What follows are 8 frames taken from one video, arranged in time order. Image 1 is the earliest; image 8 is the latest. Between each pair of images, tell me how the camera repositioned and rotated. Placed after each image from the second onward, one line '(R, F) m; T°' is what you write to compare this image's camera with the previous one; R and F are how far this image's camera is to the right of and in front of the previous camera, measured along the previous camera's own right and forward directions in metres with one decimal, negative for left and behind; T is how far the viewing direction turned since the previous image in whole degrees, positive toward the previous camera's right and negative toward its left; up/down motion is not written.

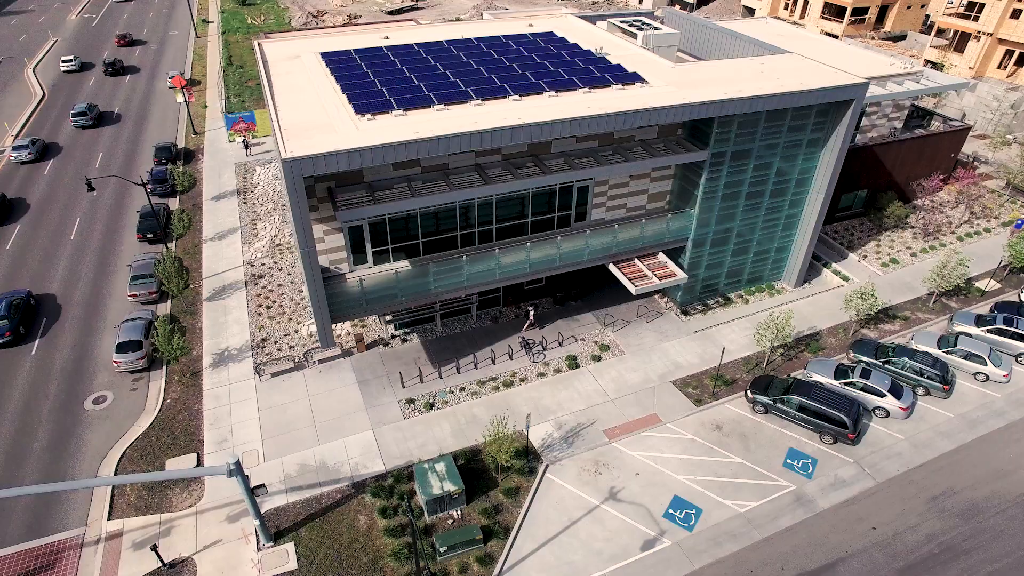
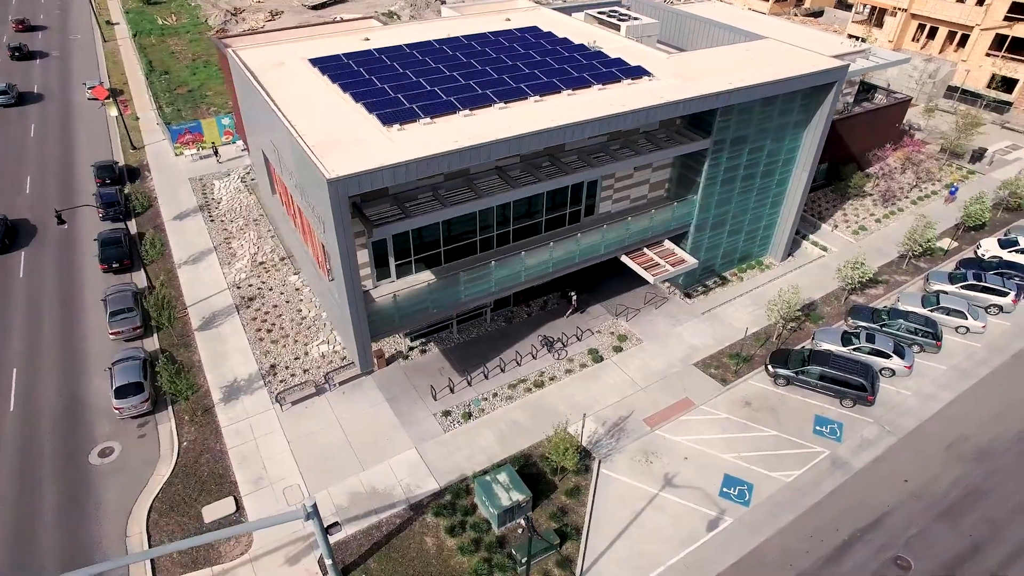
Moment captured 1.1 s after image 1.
(-3.7, +0.4) m; +7°
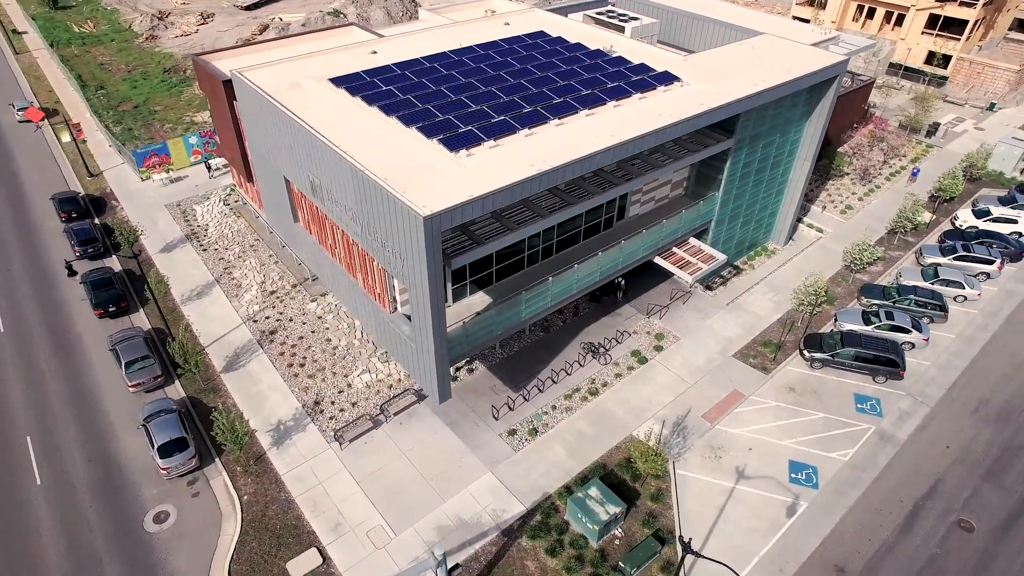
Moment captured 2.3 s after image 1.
(-4.4, +0.3) m; +6°
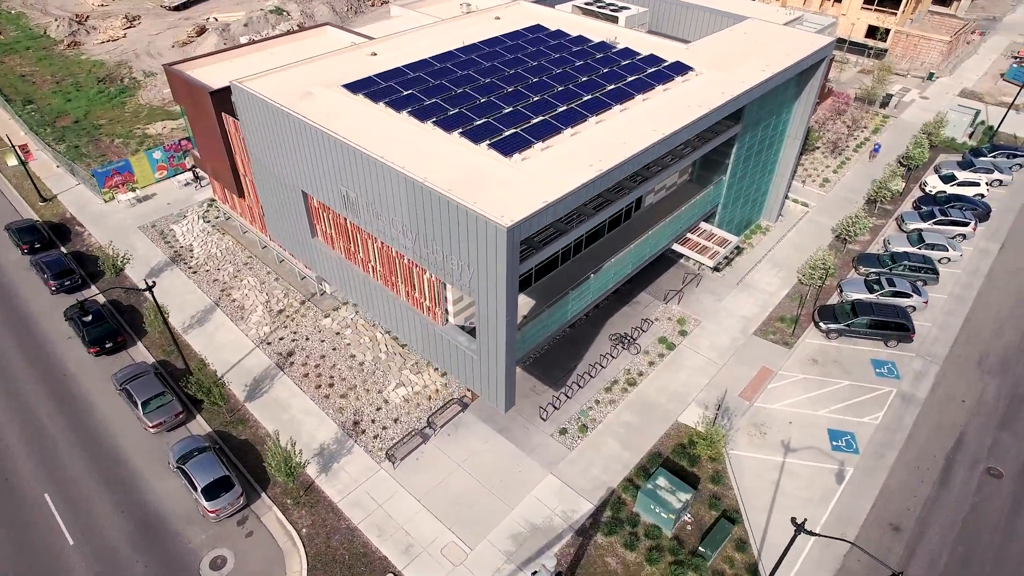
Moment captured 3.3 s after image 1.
(-3.7, +0.4) m; +6°
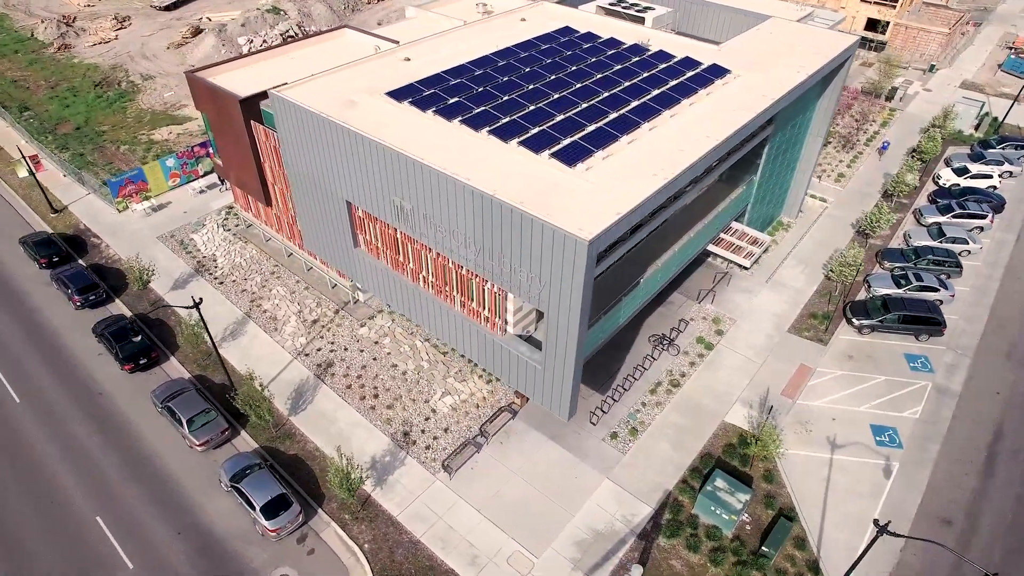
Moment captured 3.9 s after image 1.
(-2.4, +0.1) m; +2°
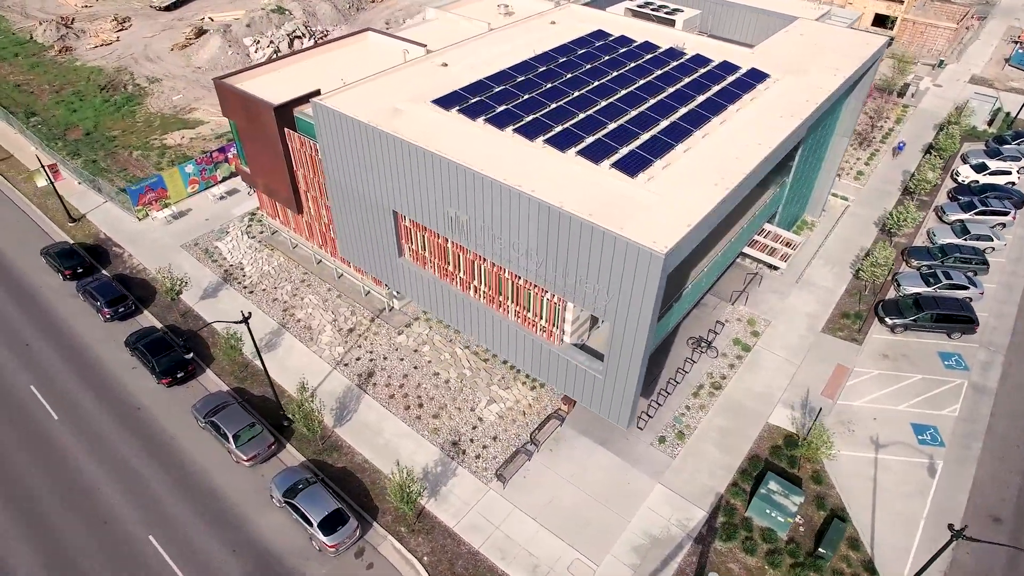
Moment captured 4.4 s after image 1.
(-2.1, 0.0) m; +1°
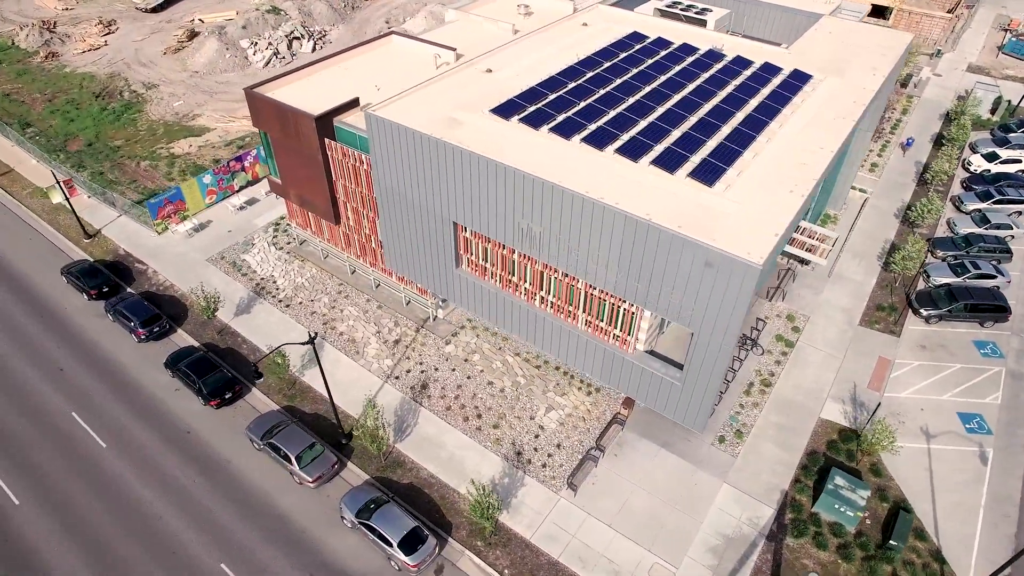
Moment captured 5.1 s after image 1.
(-3.1, +0.1) m; +2°
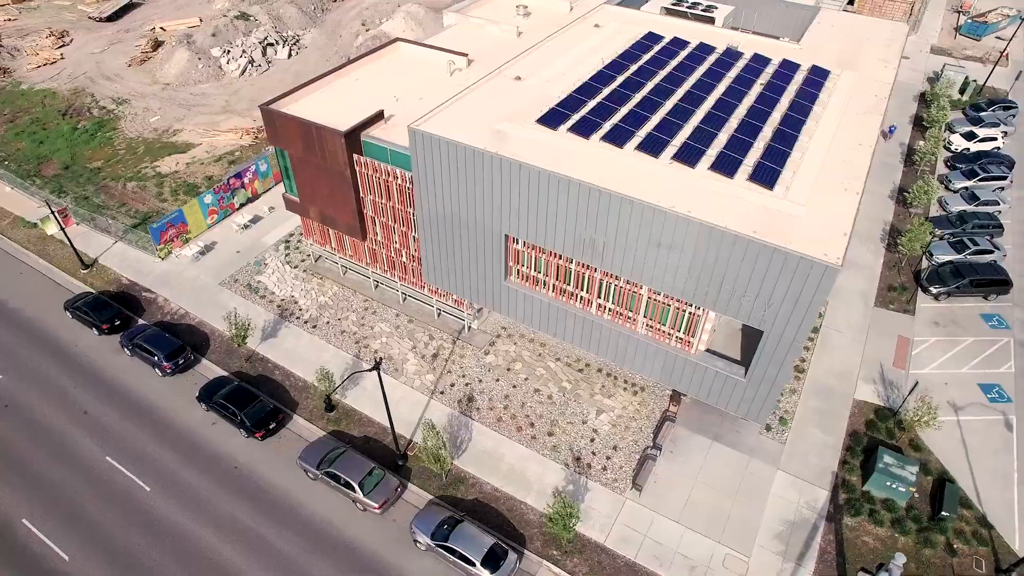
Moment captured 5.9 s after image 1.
(-3.4, +0.1) m; +4°
